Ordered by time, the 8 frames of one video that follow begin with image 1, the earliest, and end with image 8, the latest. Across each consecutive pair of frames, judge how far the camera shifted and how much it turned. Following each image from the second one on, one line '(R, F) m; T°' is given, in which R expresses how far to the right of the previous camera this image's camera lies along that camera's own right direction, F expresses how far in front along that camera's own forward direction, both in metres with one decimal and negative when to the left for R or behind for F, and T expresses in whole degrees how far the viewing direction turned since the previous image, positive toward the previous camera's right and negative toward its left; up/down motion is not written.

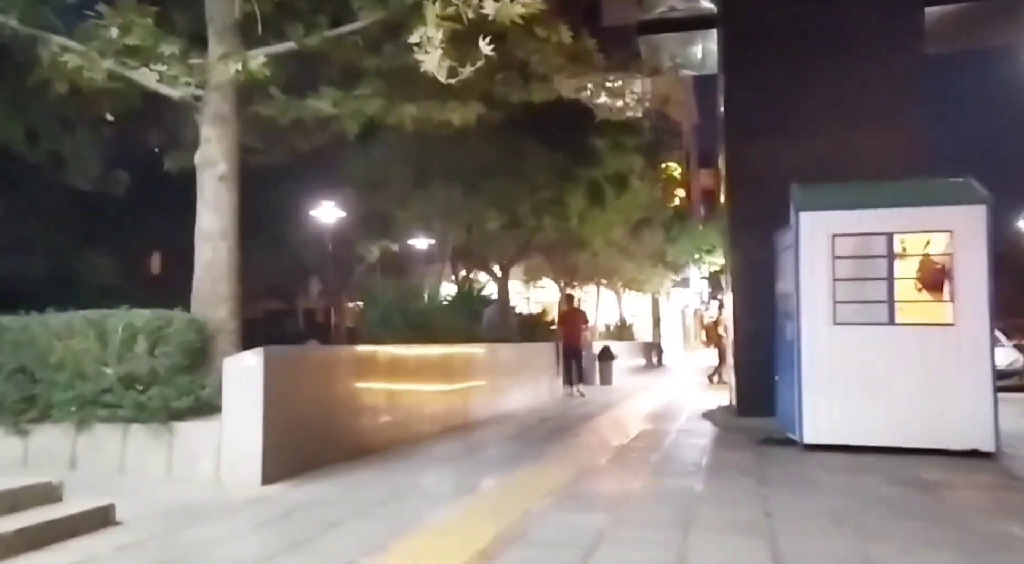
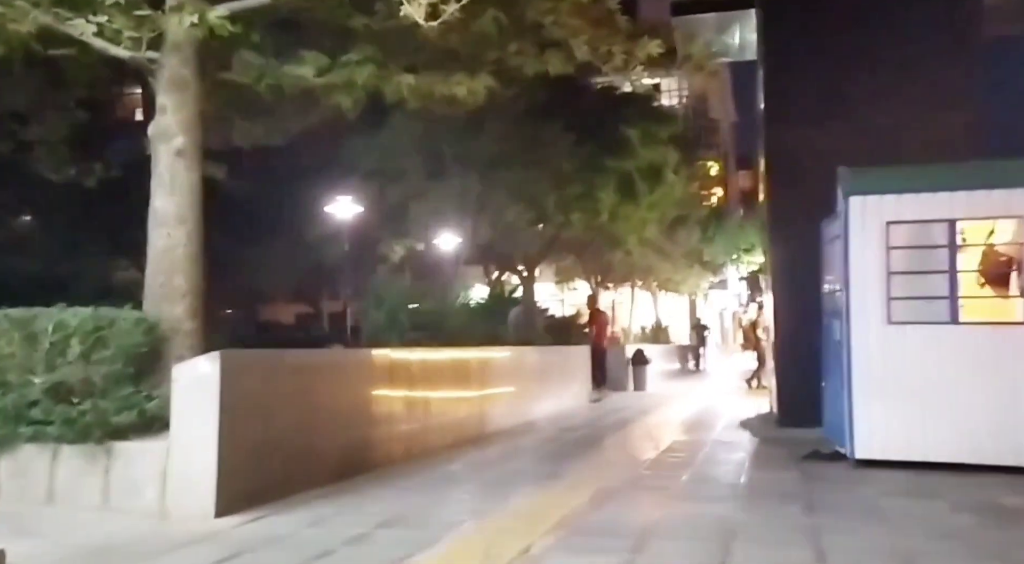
(+0.2, +1.2) m; -2°
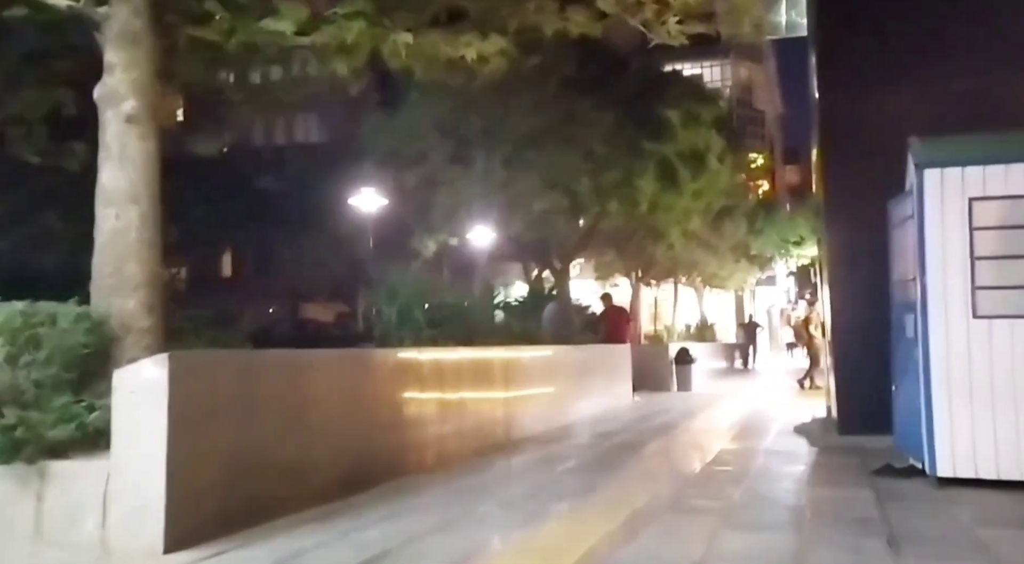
(+0.2, +1.2) m; -3°
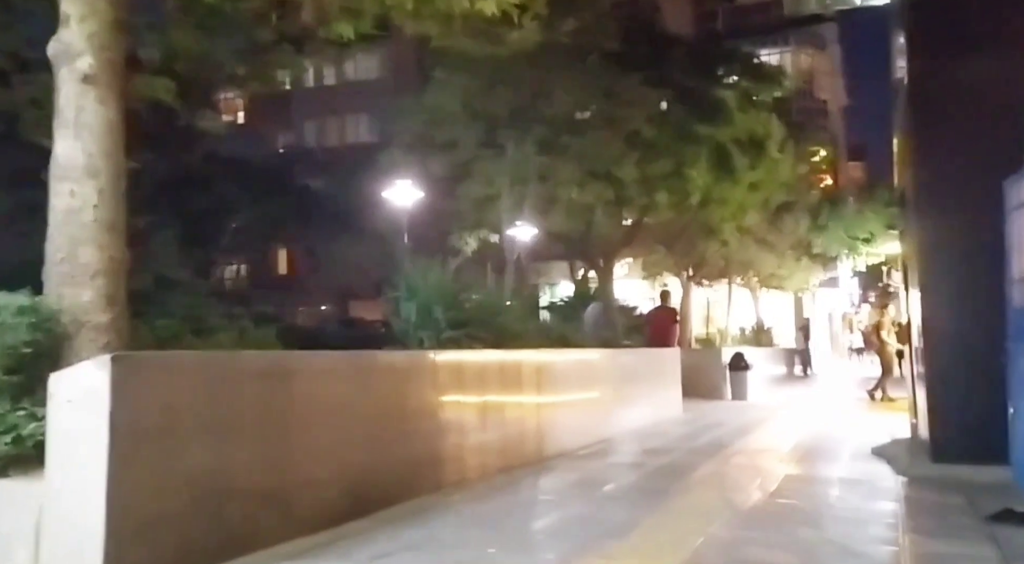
(+0.1, +1.0) m; -3°
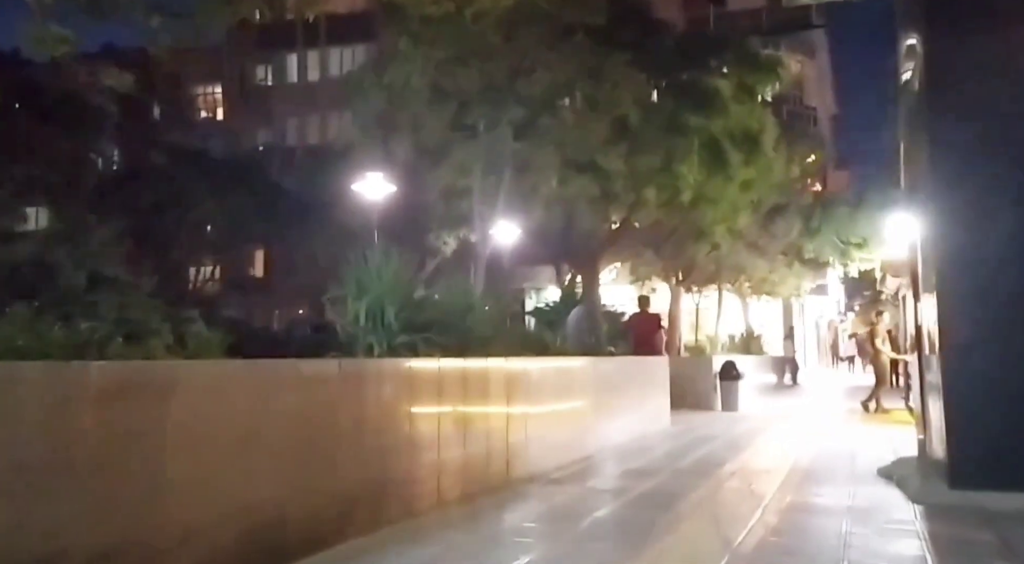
(+0.2, +1.1) m; +1°
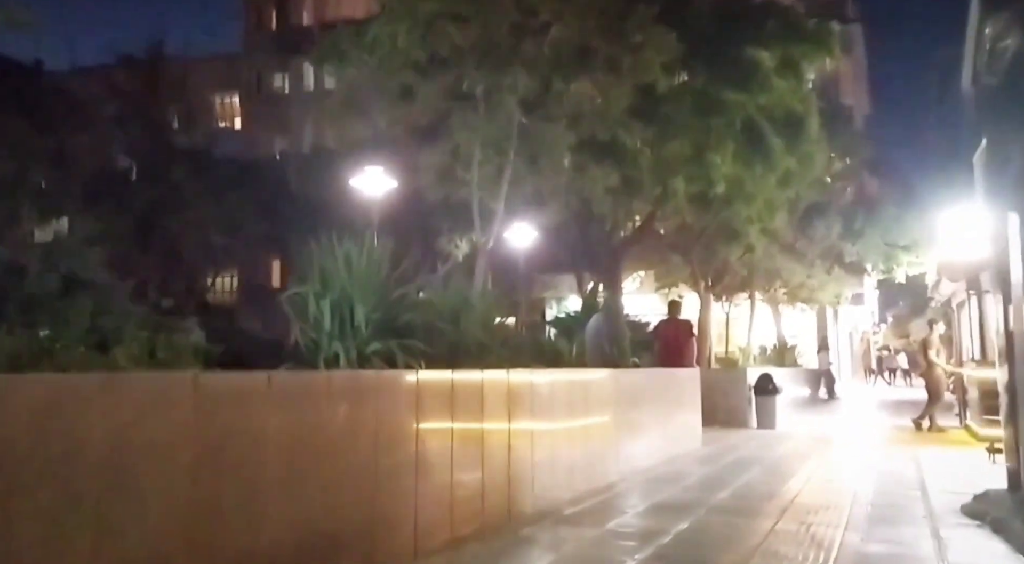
(+0.2, +1.5) m; -1°
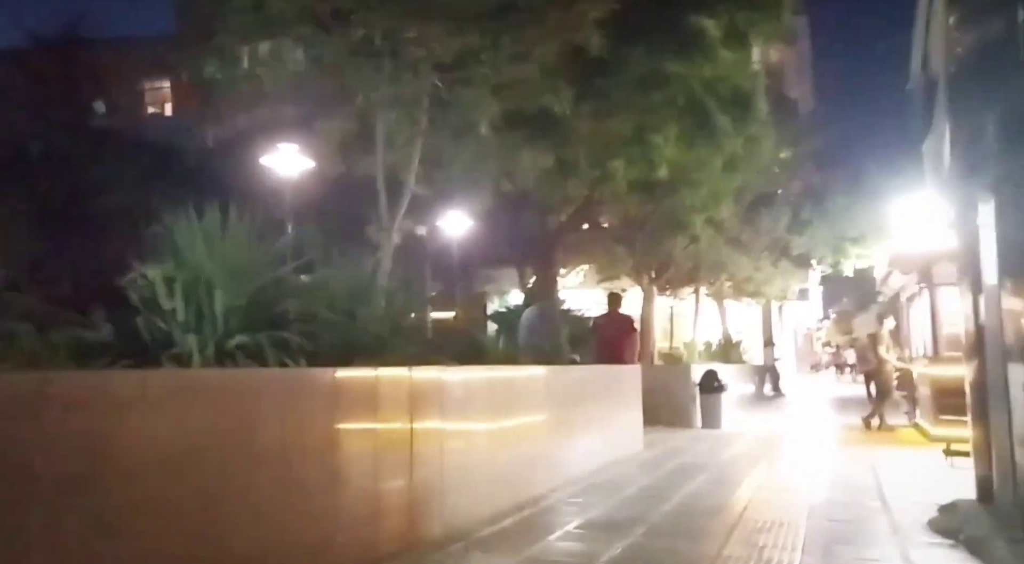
(+0.3, +1.1) m; +3°
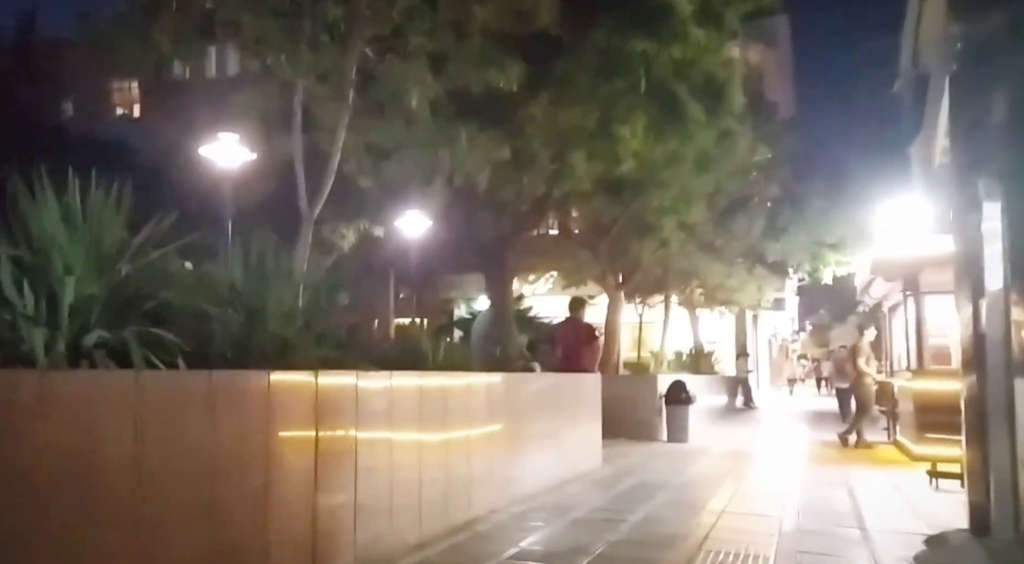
(+0.3, +1.0) m; +2°
